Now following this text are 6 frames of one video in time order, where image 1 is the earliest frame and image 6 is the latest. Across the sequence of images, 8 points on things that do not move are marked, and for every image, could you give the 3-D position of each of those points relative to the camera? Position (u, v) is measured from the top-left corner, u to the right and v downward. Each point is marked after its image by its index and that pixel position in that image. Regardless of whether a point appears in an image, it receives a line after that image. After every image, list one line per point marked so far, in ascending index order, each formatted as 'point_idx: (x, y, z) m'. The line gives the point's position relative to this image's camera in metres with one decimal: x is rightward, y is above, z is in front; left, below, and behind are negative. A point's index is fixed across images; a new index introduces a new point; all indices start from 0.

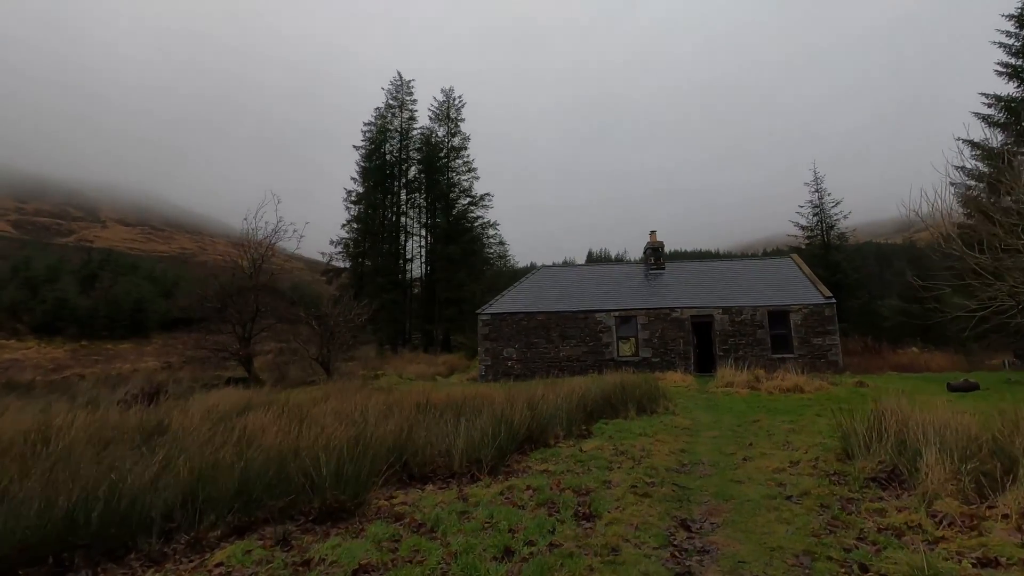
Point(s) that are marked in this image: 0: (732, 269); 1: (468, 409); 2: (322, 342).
0: (+7.8, +0.7, +18.8) m
1: (-0.5, -1.4, +6.1) m
2: (-6.2, -1.6, +17.0) m
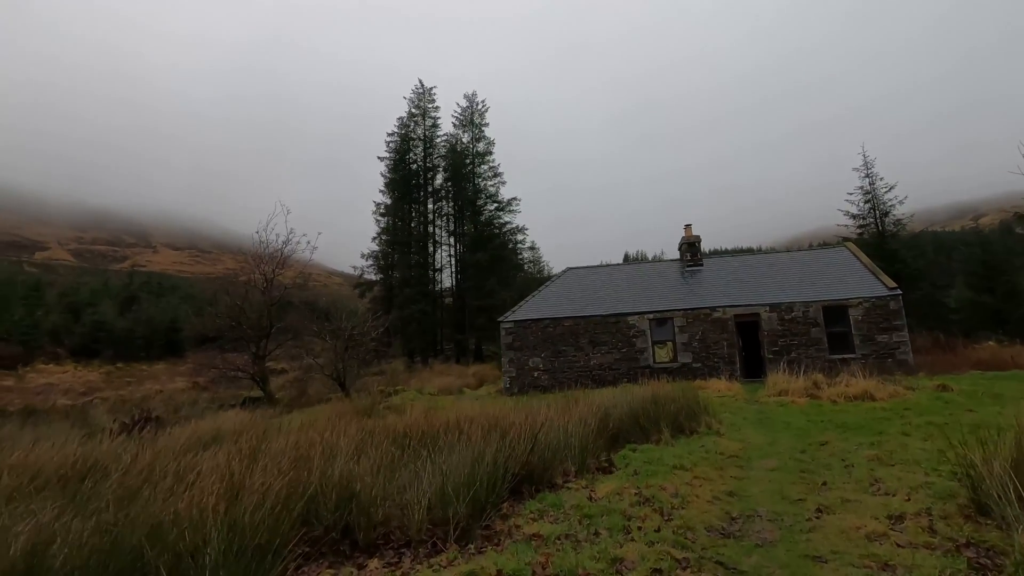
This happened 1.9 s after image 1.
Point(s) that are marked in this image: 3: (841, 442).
0: (+8.5, +0.8, +17.1) m
1: (-0.5, -1.4, +4.9) m
2: (-5.4, -2.0, +16.1) m
3: (+3.5, -1.6, +5.6) m
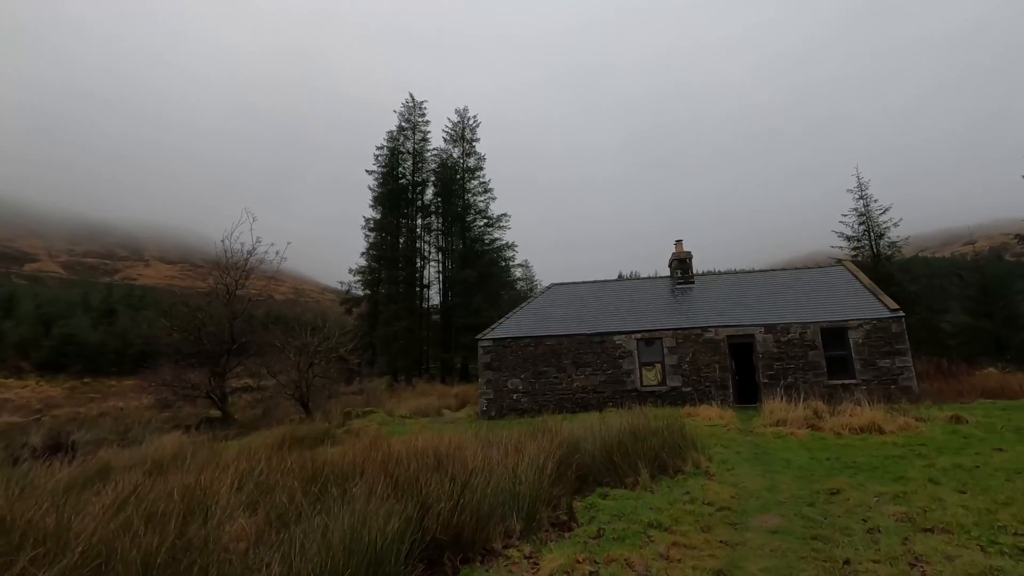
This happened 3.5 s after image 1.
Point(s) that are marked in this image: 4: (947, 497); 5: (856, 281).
0: (+7.9, +0.2, +16.2) m
1: (-1.0, -1.4, +3.8) m
2: (-6.0, -2.3, +15.0) m
3: (+3.0, -1.7, +4.6) m
4: (+3.3, -1.6, +4.1) m
5: (+10.0, +0.2, +15.4) m
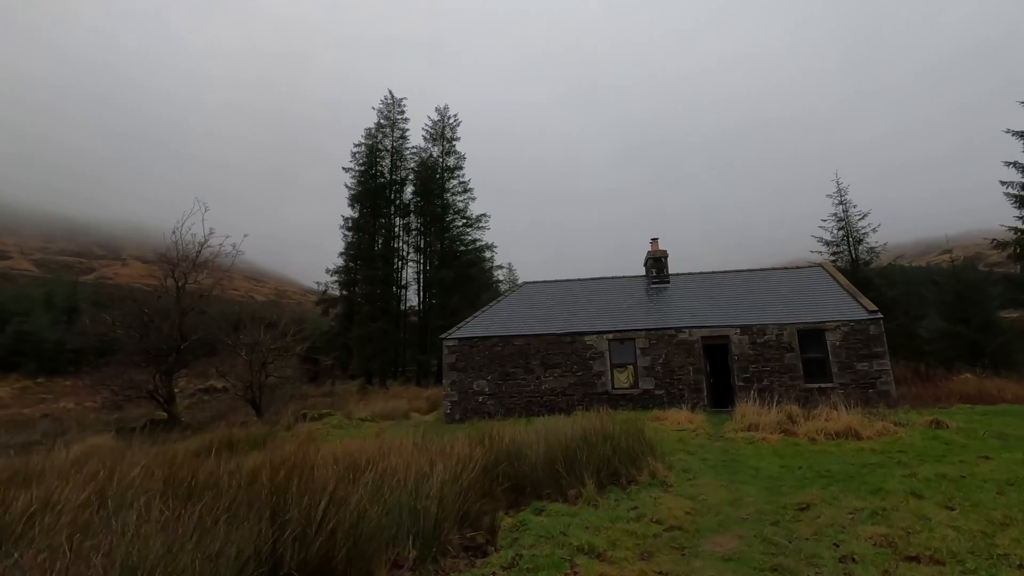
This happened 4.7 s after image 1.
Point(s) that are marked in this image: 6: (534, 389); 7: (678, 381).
0: (+7.0, +0.2, +15.7) m
1: (-1.6, -1.2, +3.1) m
2: (-6.9, -2.2, +14.1) m
3: (+2.4, -1.6, +3.9) m
4: (+2.7, -1.5, +3.5) m
5: (+9.1, +0.2, +15.0) m
6: (+0.6, -2.6, +13.9) m
7: (+4.1, -2.3, +13.2) m
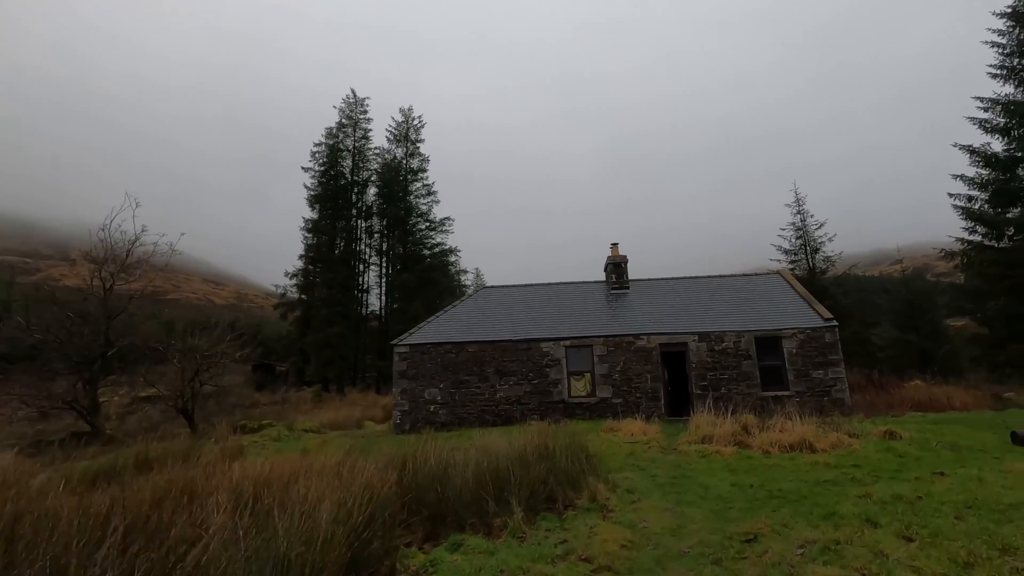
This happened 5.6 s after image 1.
0: (+5.8, 0.0, +15.5) m
1: (-2.1, -1.2, +2.5) m
2: (-8.1, -2.2, +13.1) m
3: (+1.8, -1.6, +3.5) m
4: (+2.2, -1.5, +3.1) m
5: (+7.8, 0.0, +15.0) m
6: (-0.6, -2.7, +13.3) m
7: (+3.0, -2.4, +12.9) m
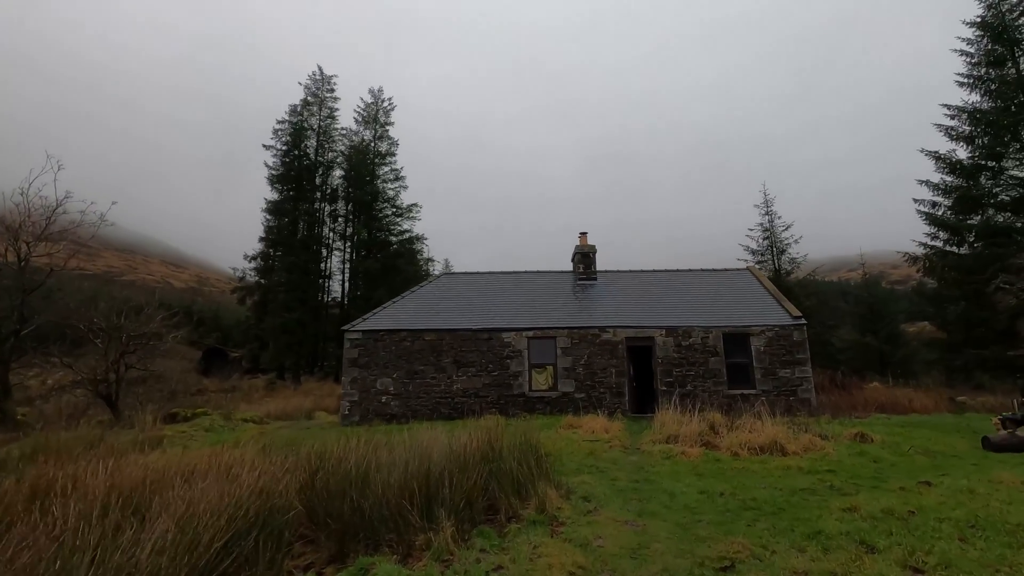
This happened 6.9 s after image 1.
0: (+4.7, +0.2, +15.1) m
1: (-2.5, -1.0, +1.6) m
2: (-9.1, -1.6, +11.9) m
3: (+1.4, -1.5, +2.9) m
4: (+1.8, -1.4, +2.5) m
5: (+6.8, 0.0, +14.7) m
6: (-1.6, -2.4, +12.5) m
7: (+2.0, -2.2, +12.3) m
